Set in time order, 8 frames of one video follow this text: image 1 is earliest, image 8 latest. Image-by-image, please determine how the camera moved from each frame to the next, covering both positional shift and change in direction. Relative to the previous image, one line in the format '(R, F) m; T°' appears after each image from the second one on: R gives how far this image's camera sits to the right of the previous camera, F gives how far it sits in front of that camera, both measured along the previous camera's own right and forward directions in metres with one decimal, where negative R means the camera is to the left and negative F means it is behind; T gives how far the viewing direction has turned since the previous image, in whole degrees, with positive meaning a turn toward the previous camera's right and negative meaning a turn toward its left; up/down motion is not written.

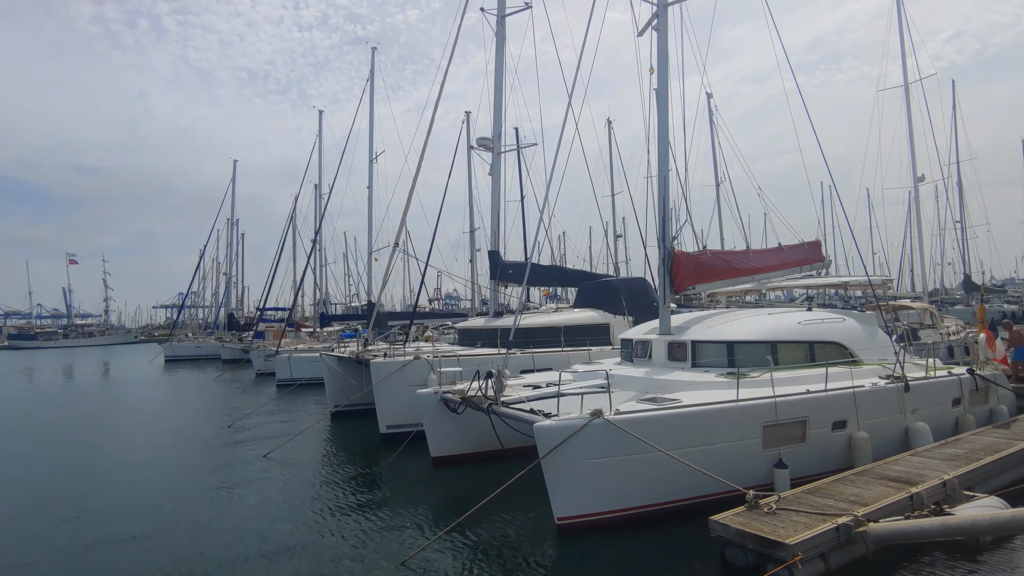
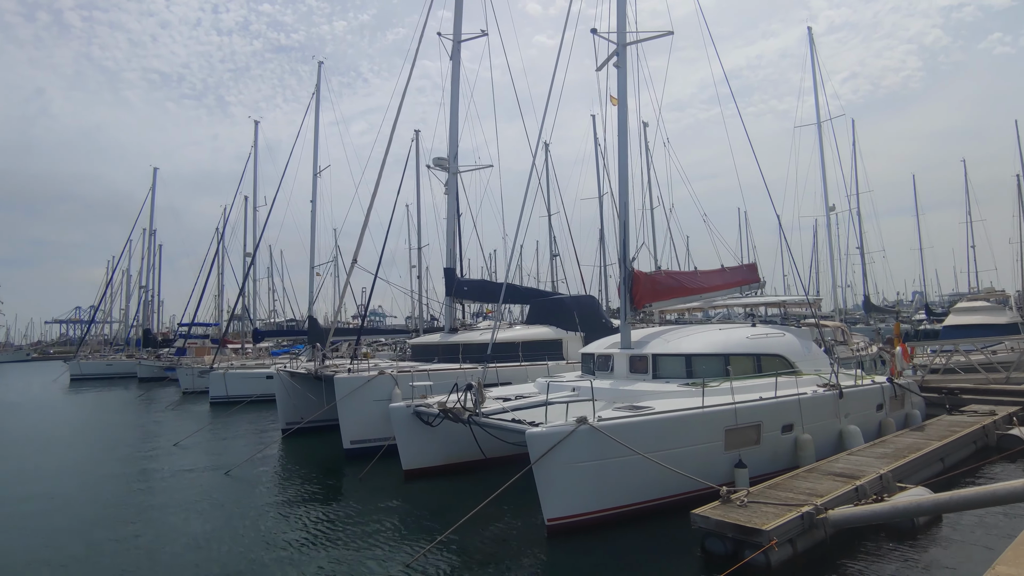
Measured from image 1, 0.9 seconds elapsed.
(-0.6, -0.3) m; +7°
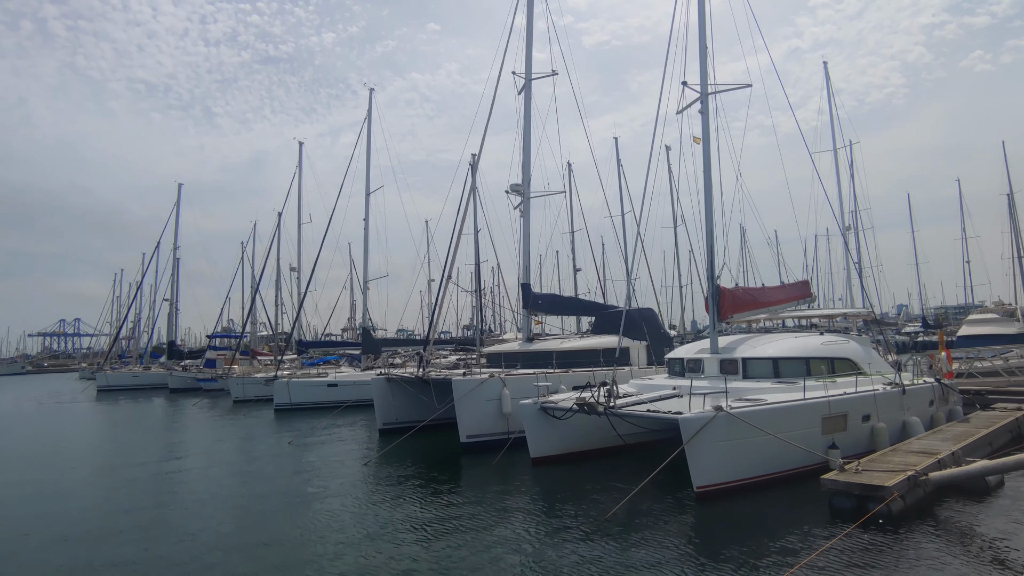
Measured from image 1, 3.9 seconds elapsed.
(-1.9, -1.5) m; +1°
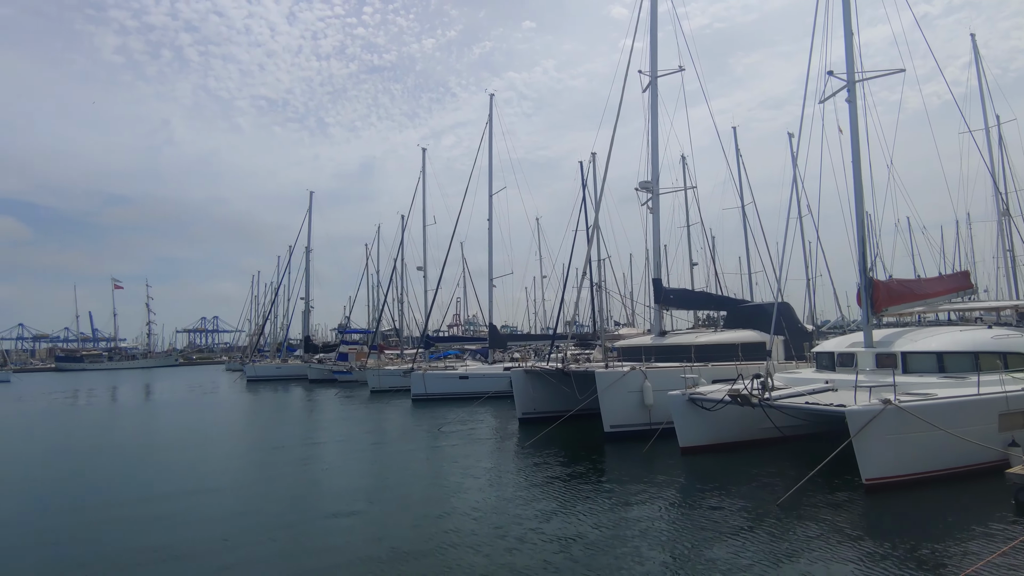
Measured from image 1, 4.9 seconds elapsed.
(-0.7, -0.6) m; -9°
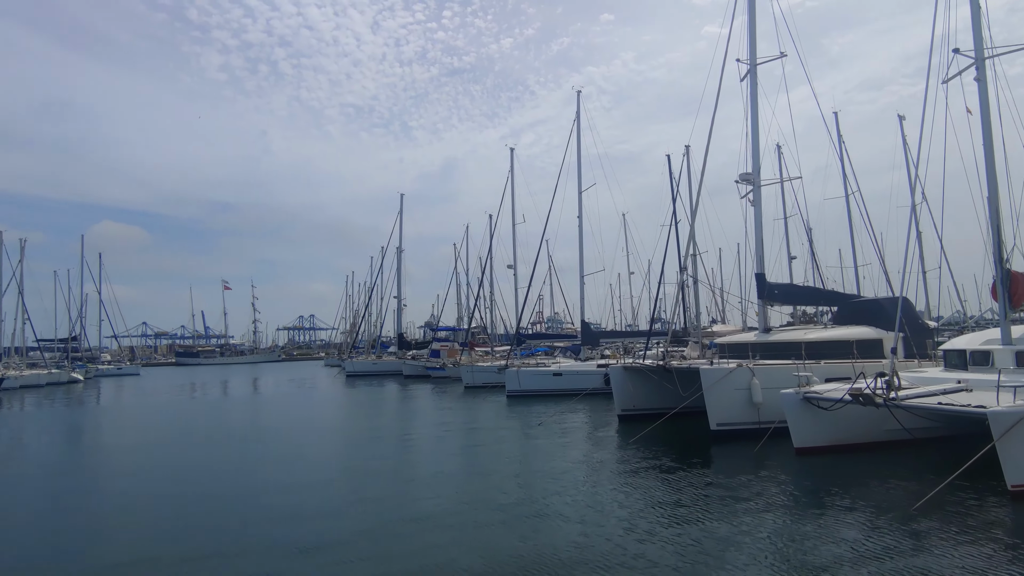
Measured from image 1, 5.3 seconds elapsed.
(-0.4, -0.2) m; -8°
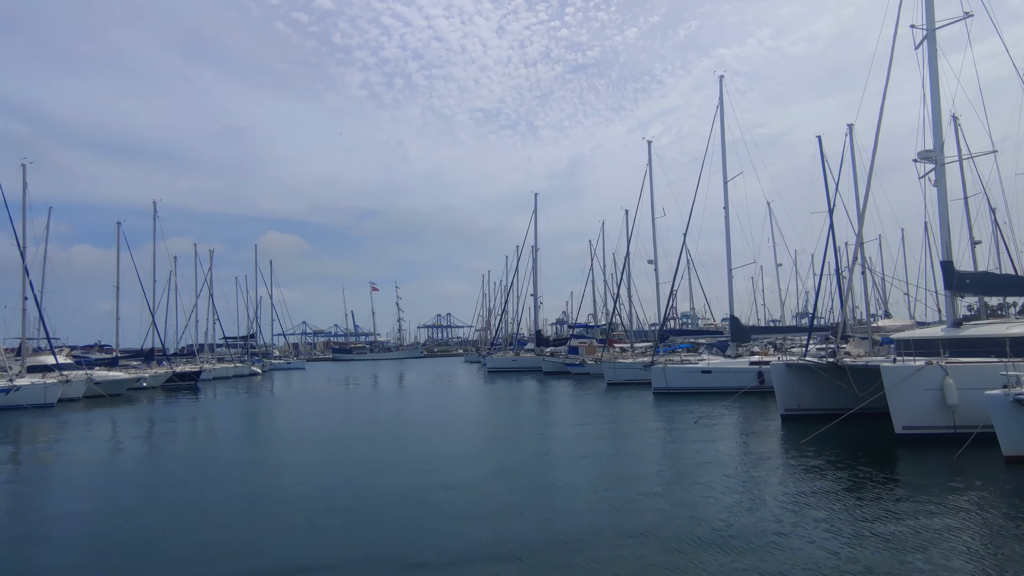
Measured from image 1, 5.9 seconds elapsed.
(-0.5, -0.2) m; -12°
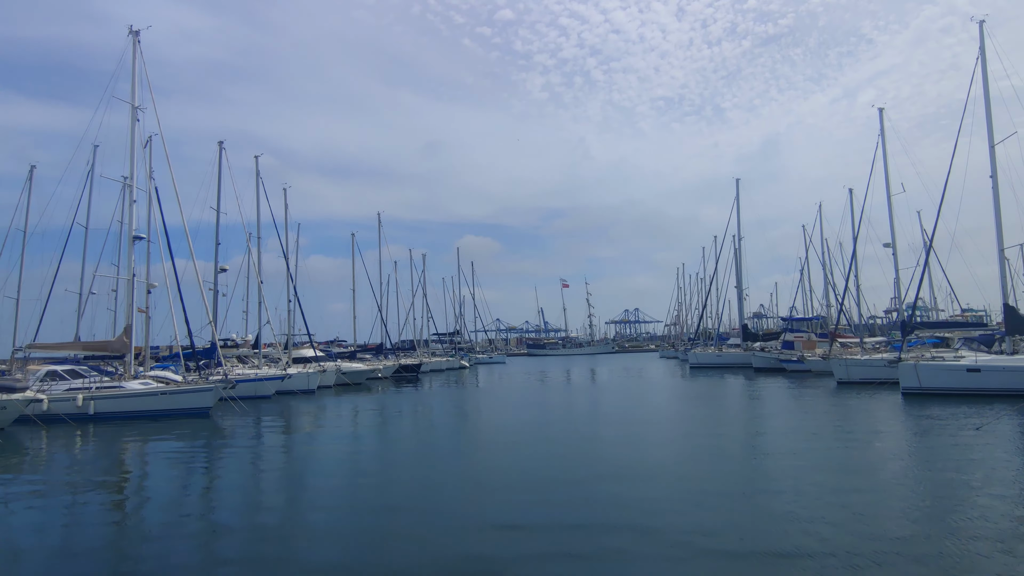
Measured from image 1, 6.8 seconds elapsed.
(-0.8, -0.1) m; -17°
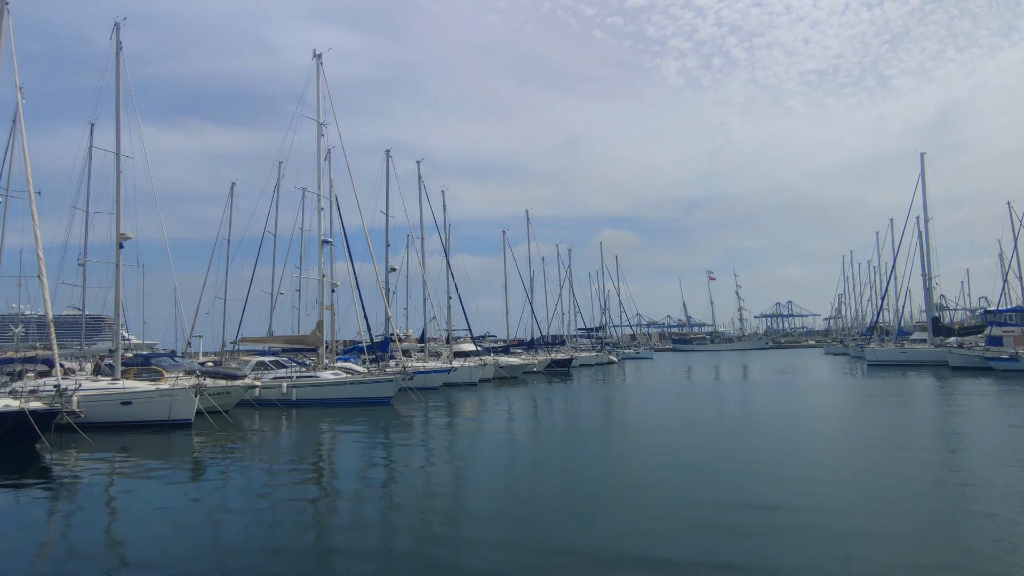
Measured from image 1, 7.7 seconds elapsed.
(-0.9, -0.1) m; -13°
